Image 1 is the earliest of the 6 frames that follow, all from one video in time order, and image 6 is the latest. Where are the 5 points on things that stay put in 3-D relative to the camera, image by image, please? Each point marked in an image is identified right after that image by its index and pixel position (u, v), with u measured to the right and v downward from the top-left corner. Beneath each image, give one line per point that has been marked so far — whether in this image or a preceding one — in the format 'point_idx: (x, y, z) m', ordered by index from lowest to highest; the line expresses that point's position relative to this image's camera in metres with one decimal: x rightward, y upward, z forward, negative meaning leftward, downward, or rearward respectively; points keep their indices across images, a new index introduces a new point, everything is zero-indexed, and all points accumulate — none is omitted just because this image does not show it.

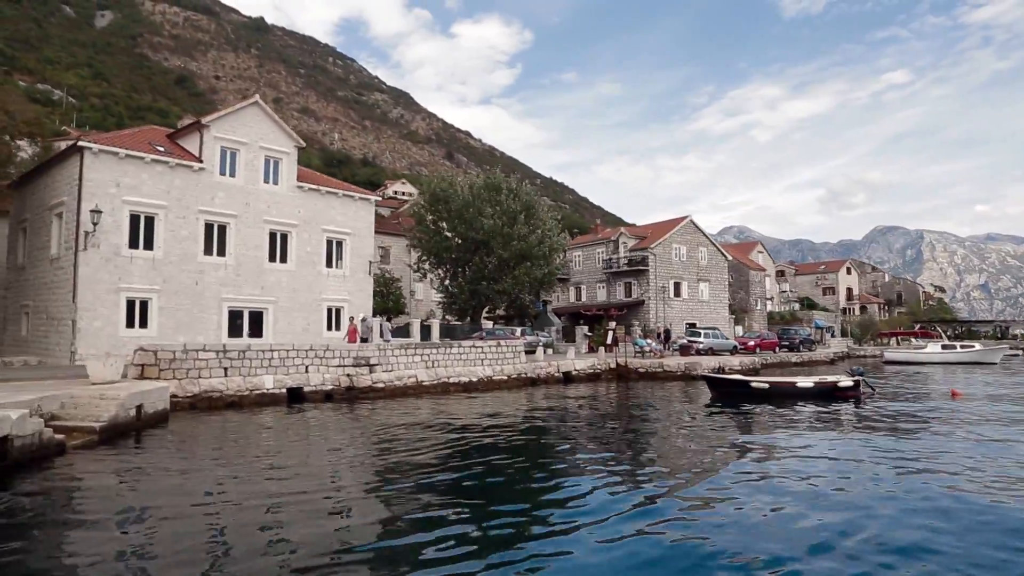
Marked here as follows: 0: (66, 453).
0: (-6.2, -2.3, +11.6) m
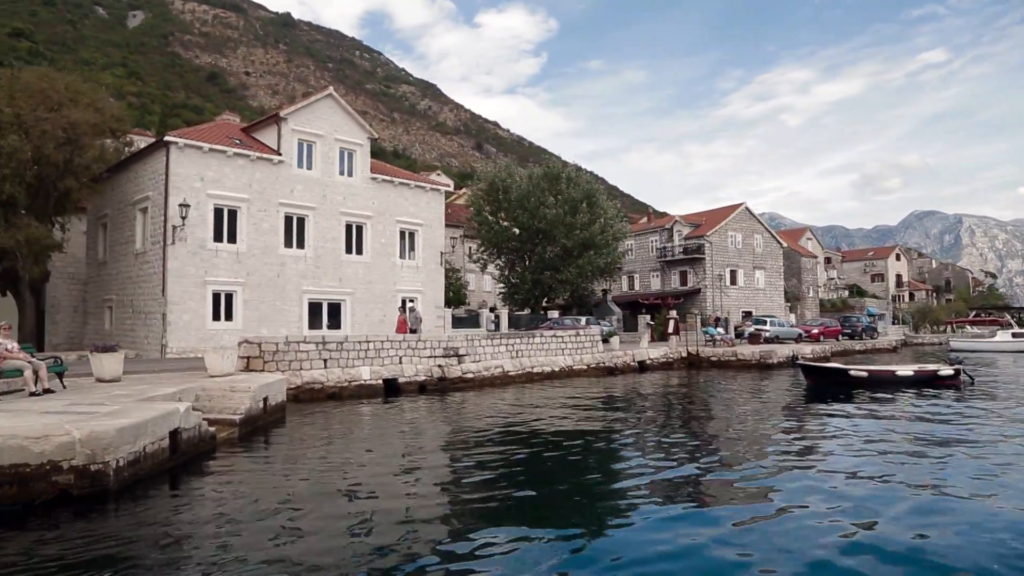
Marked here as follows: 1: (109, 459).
0: (-4.1, -2.2, +11.5) m
1: (-3.9, -1.7, +8.2) m
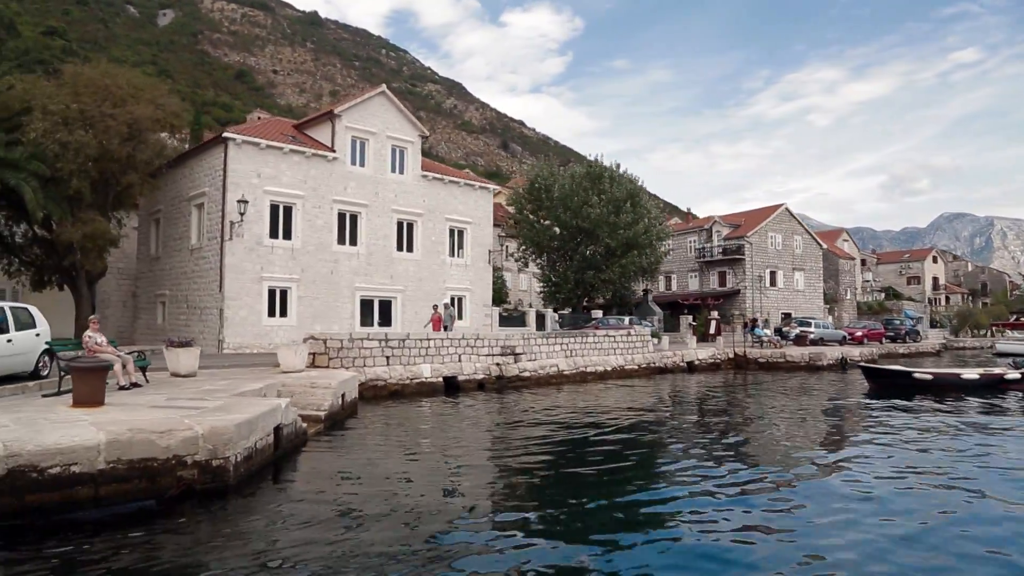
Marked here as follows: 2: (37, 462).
0: (-2.8, -2.2, +11.5) m
1: (-2.8, -1.6, +8.2) m
2: (-3.9, -1.4, +6.8) m
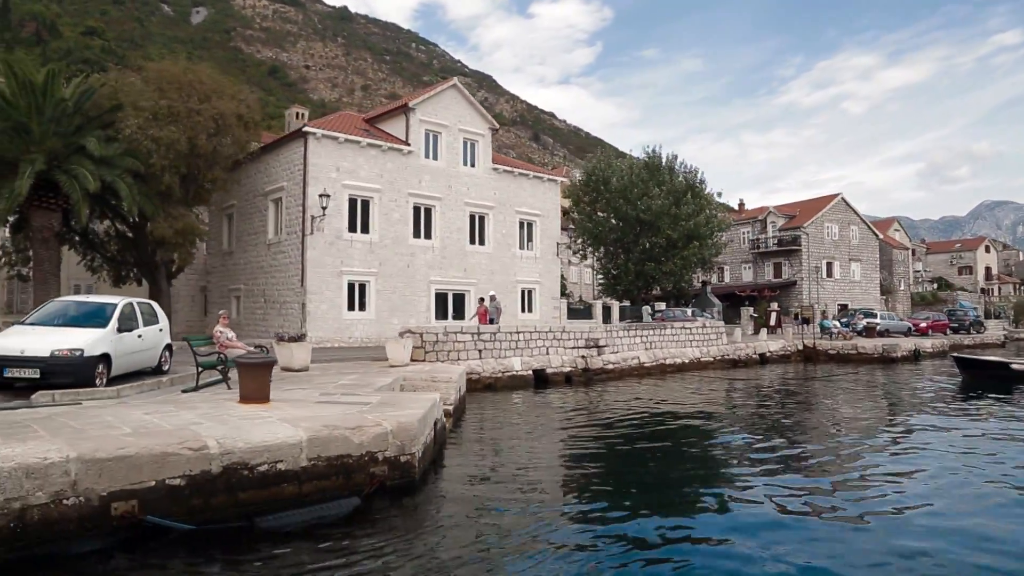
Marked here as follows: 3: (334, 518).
0: (-0.9, -2.1, +11.4) m
1: (-0.9, -1.6, +8.1) m
2: (-2.2, -1.4, +6.8) m
3: (-1.5, -2.0, +7.2) m
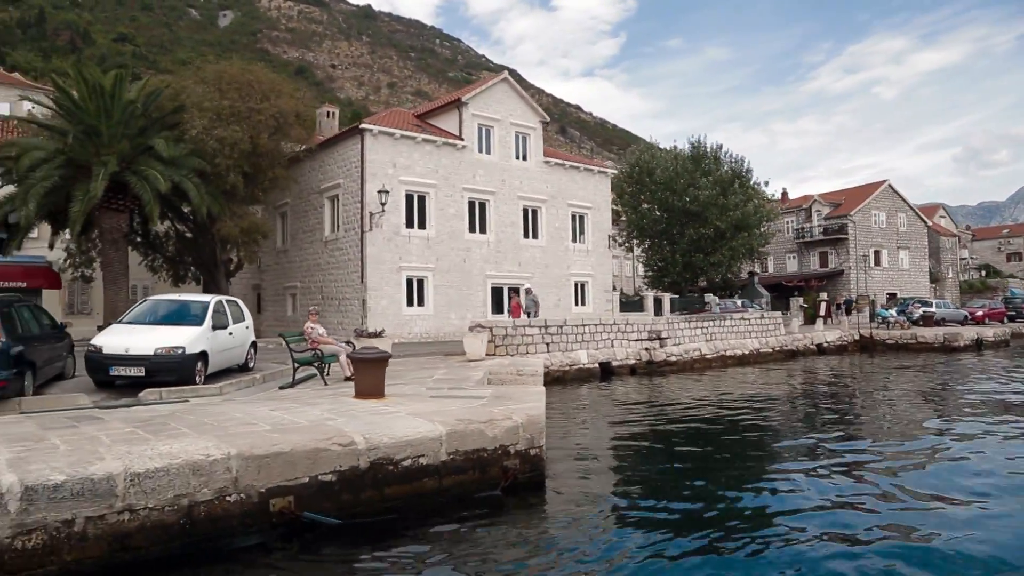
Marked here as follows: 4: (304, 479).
0: (+0.4, -2.0, +11.3) m
1: (+0.3, -1.5, +8.0) m
2: (-1.0, -1.3, +6.7) m
3: (-0.3, -1.9, +7.1) m
4: (-1.6, -1.4, +6.2) m
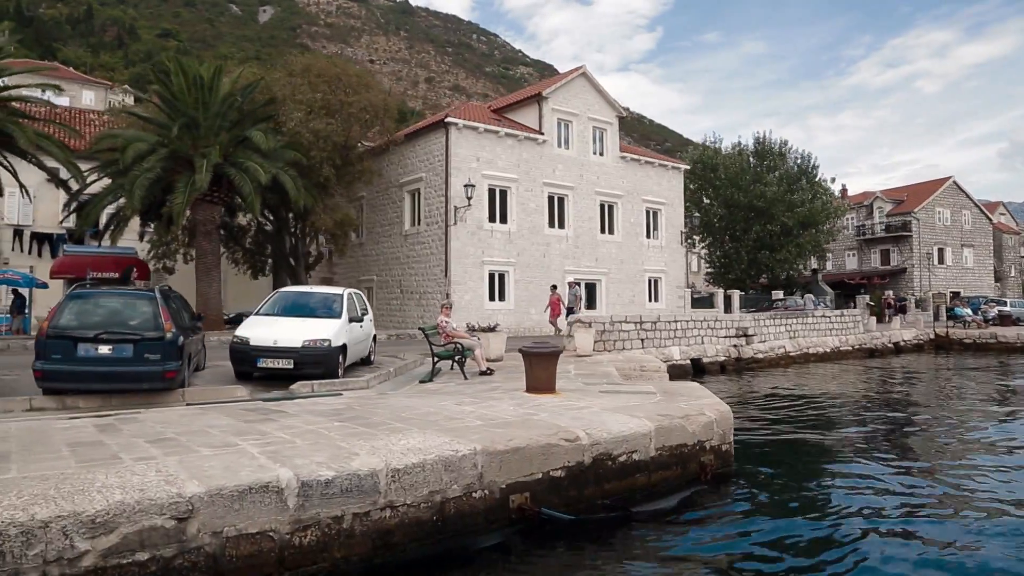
0: (+2.4, -1.9, +11.1) m
1: (+2.1, -1.5, +7.8) m
2: (+0.8, -1.3, +6.6) m
3: (+1.4, -1.9, +6.9) m
4: (+0.2, -1.4, +6.1) m
